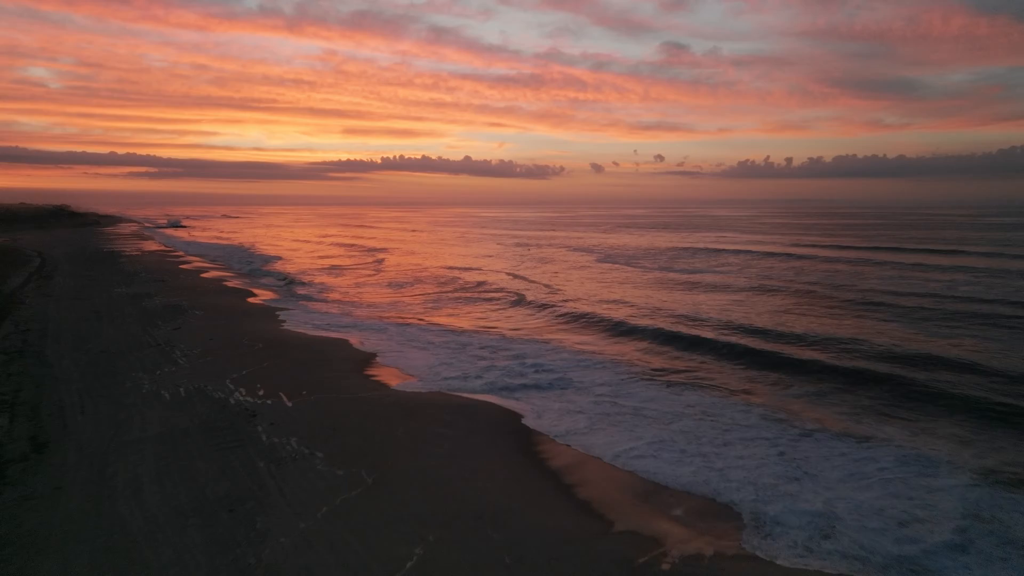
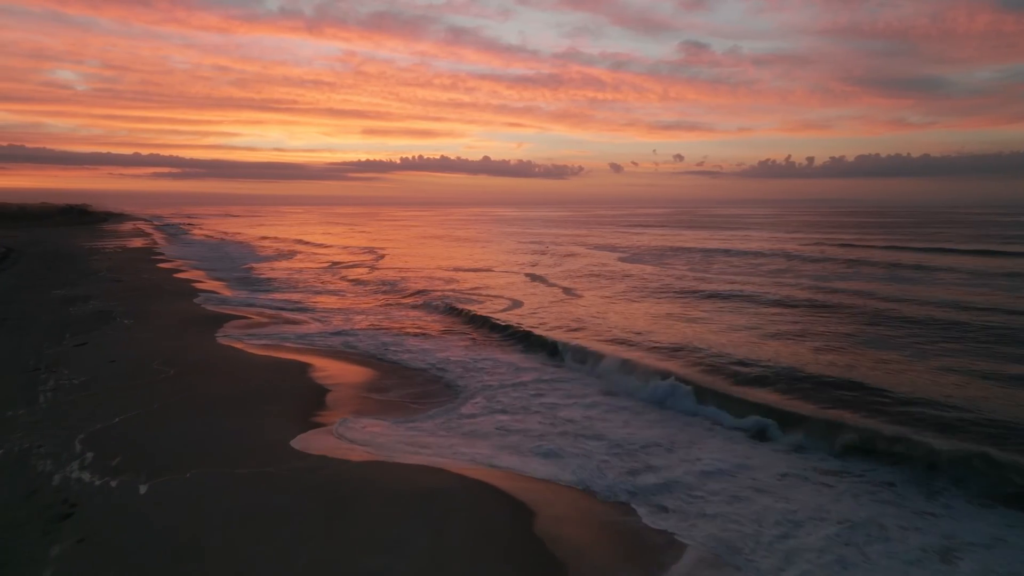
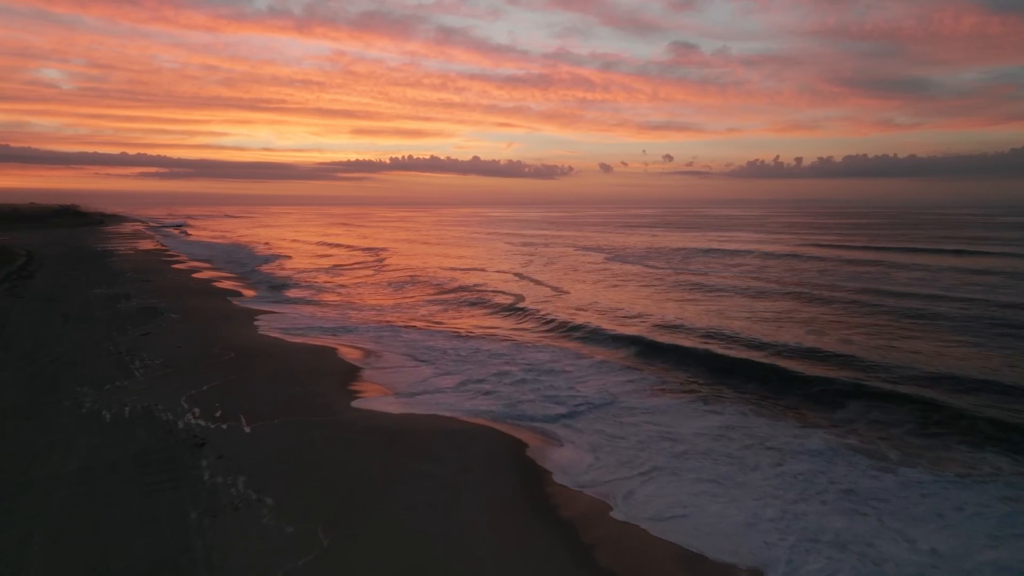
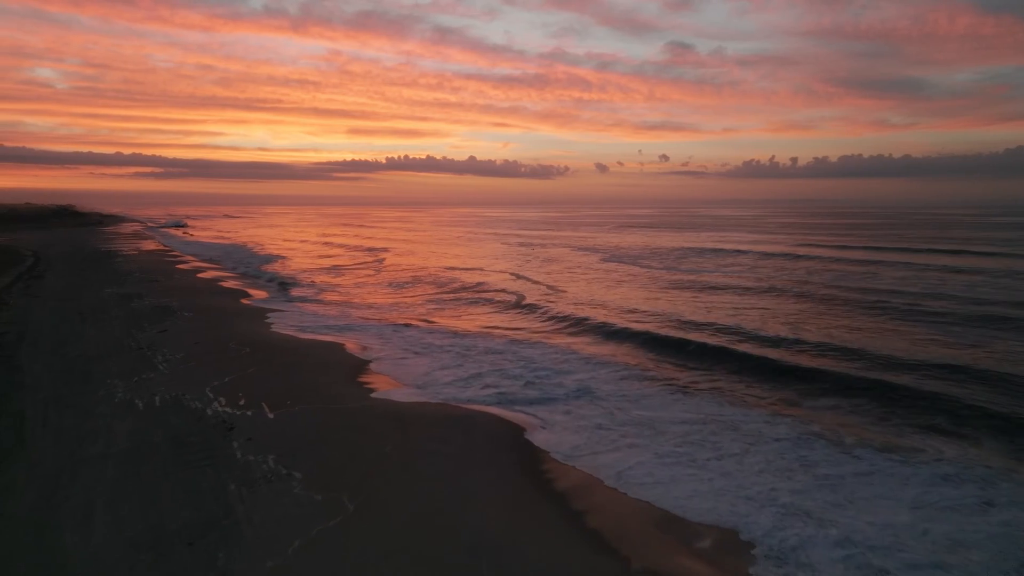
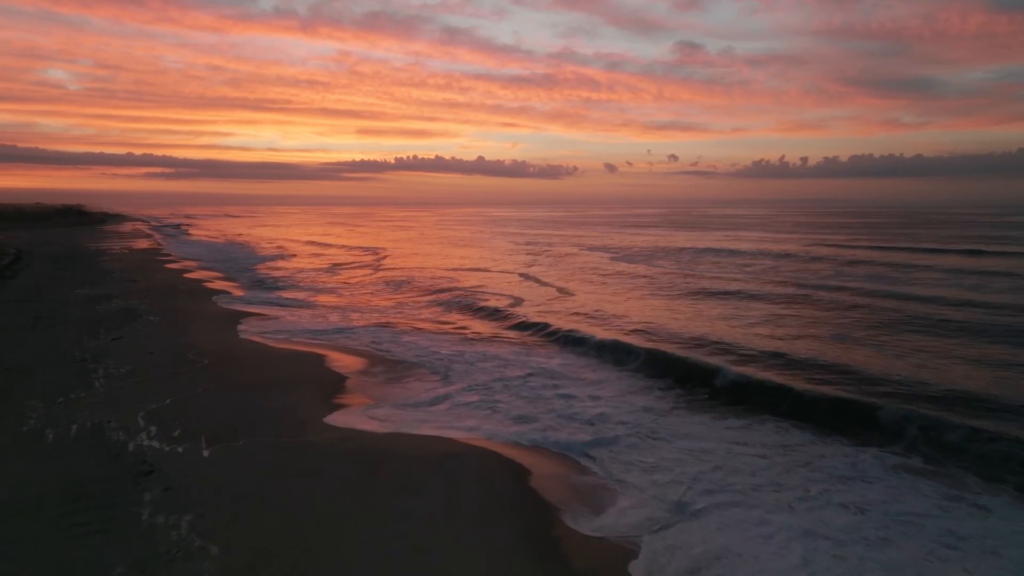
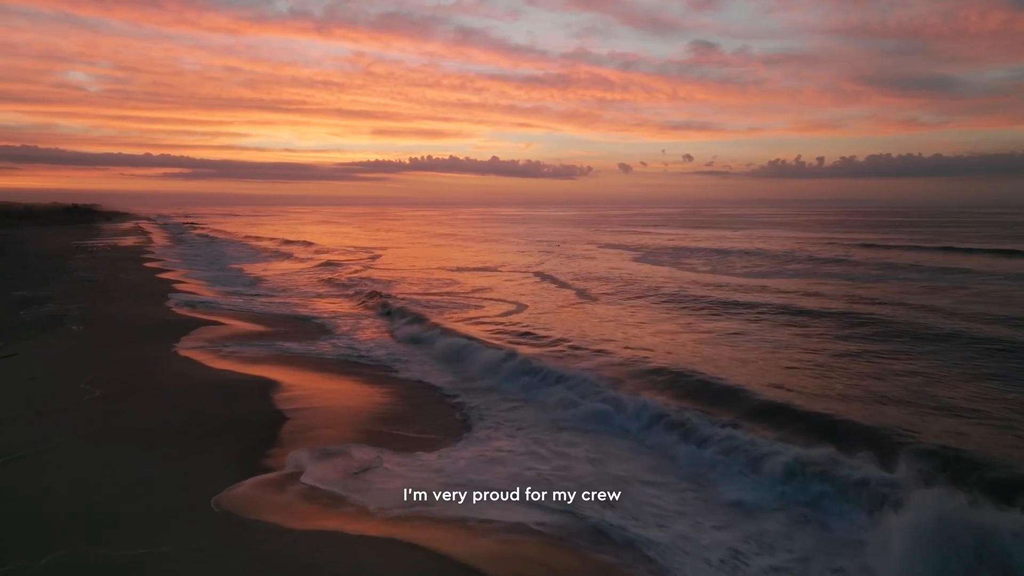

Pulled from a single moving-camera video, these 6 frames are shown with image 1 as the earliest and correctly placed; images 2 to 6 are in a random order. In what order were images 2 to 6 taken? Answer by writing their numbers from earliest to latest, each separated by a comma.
4, 3, 5, 2, 6
